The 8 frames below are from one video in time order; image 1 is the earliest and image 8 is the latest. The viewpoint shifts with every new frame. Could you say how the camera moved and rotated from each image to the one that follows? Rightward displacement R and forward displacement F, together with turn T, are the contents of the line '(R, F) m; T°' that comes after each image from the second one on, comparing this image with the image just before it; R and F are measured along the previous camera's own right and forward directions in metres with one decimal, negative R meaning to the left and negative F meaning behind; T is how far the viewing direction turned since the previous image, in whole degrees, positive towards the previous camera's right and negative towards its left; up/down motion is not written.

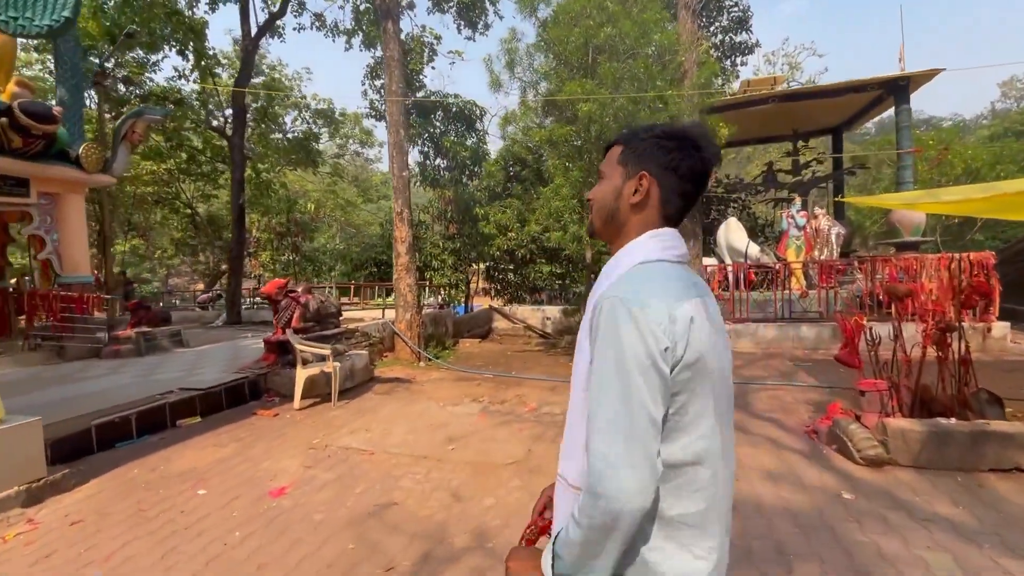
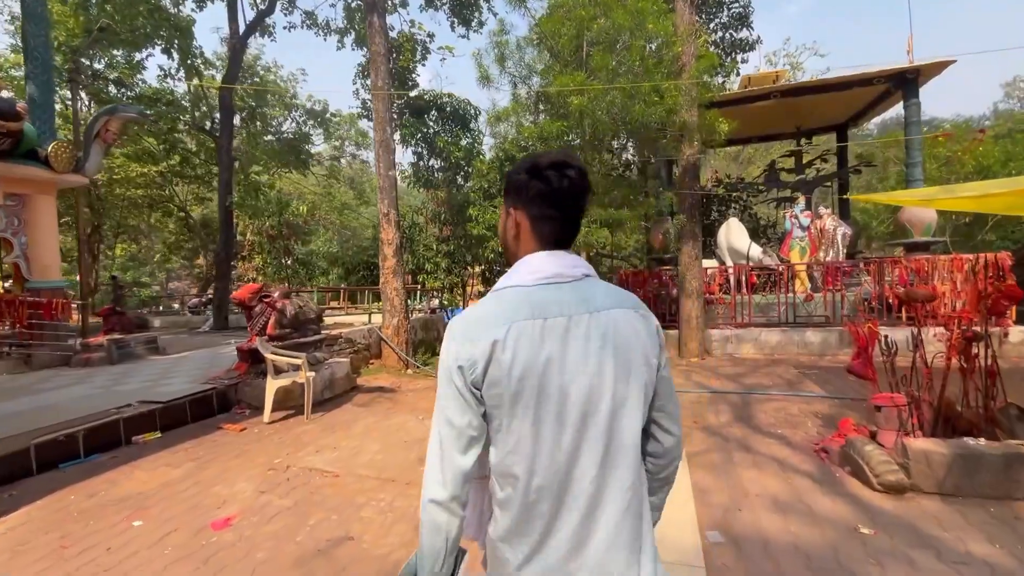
(+0.2, +0.4) m; 0°
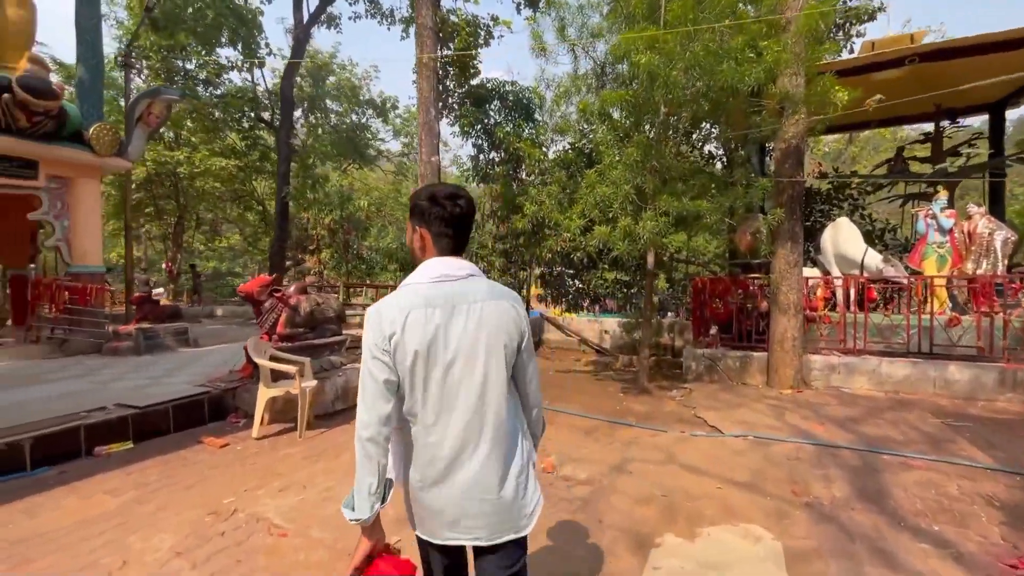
(+0.3, +1.3) m; -8°
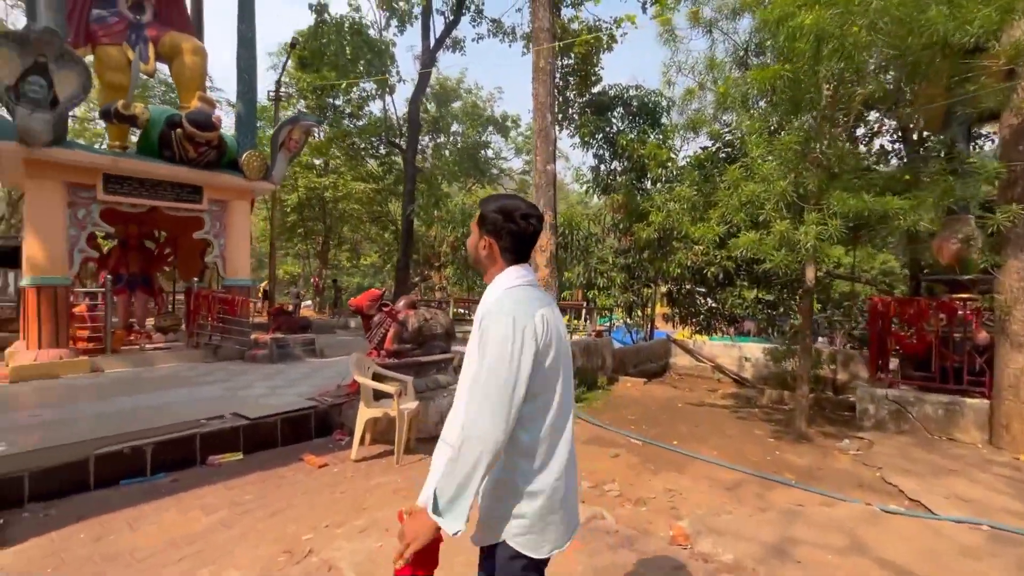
(0.0, +0.7) m; -14°
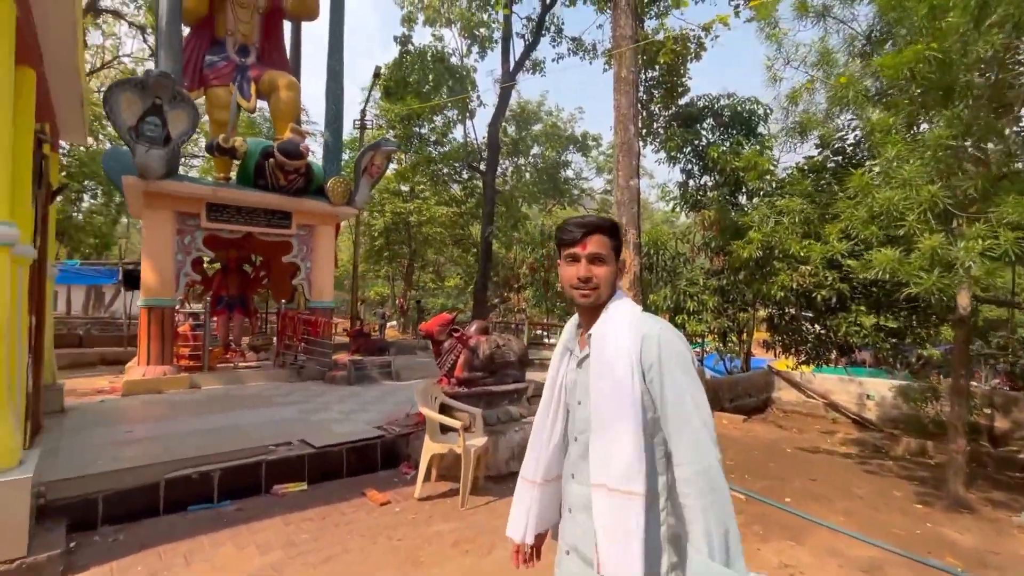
(0.0, +0.5) m; -10°
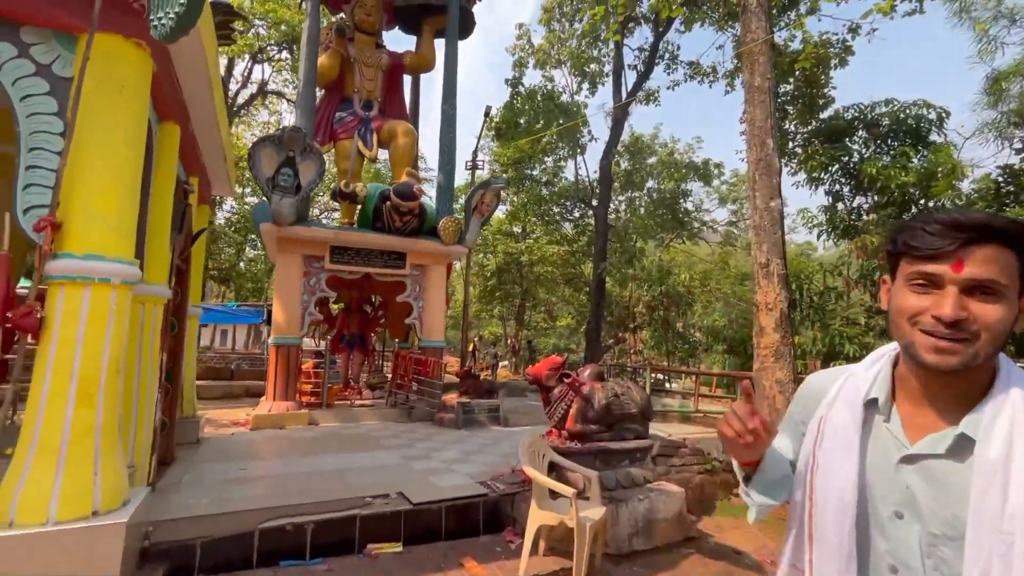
(-0.1, +0.6) m; -13°
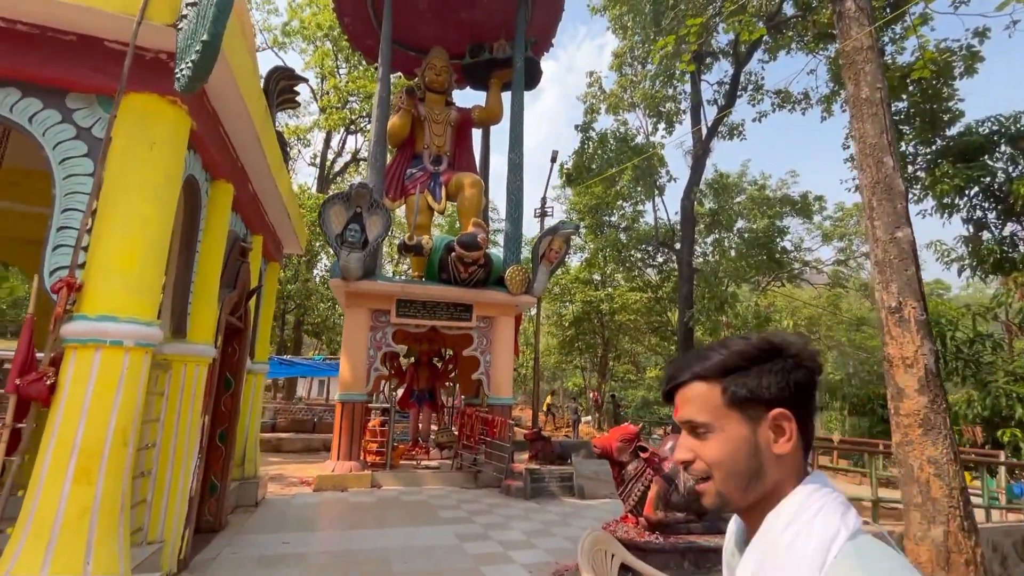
(+0.2, +0.6) m; -10°
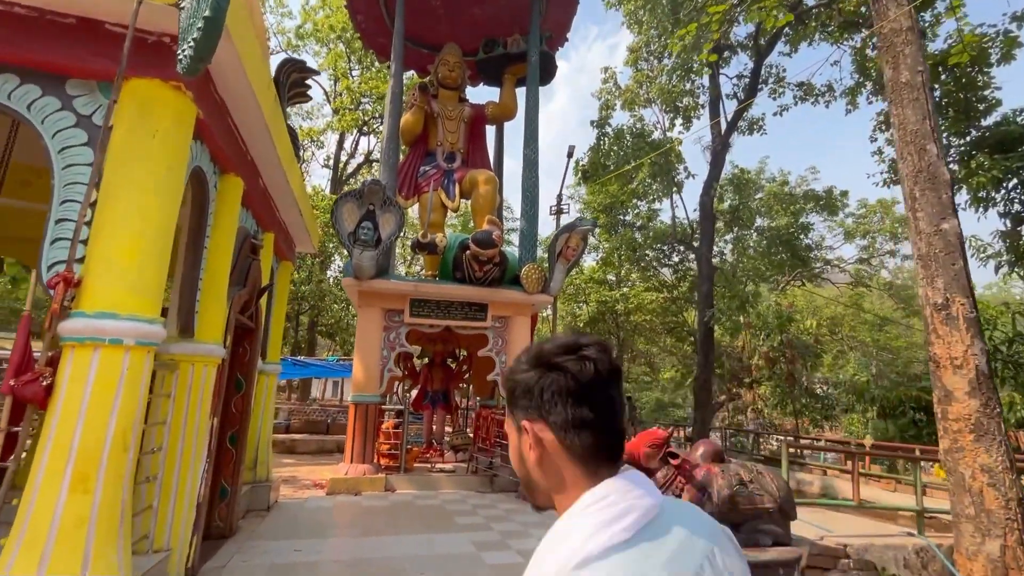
(-0.1, +0.2) m; -1°
